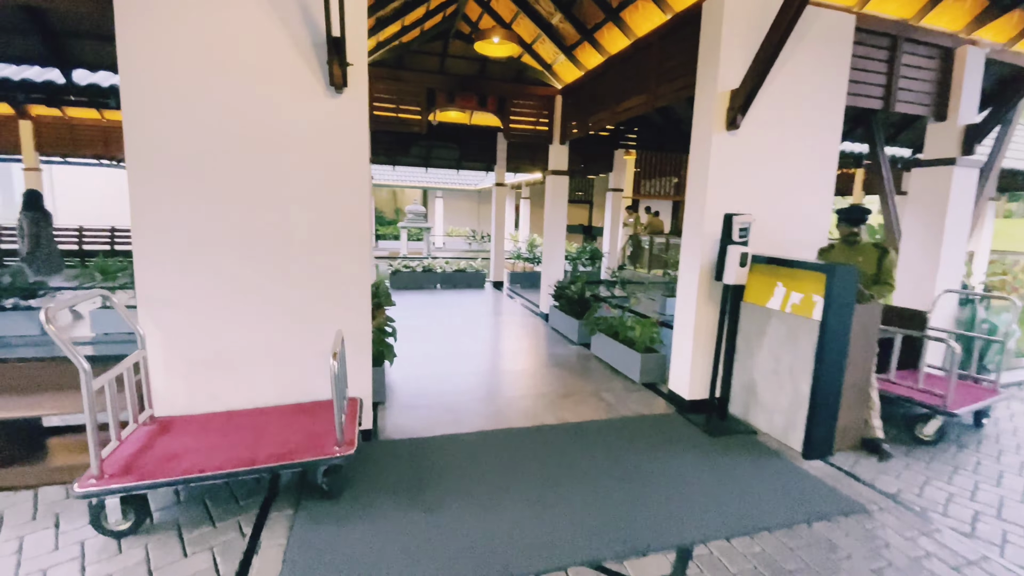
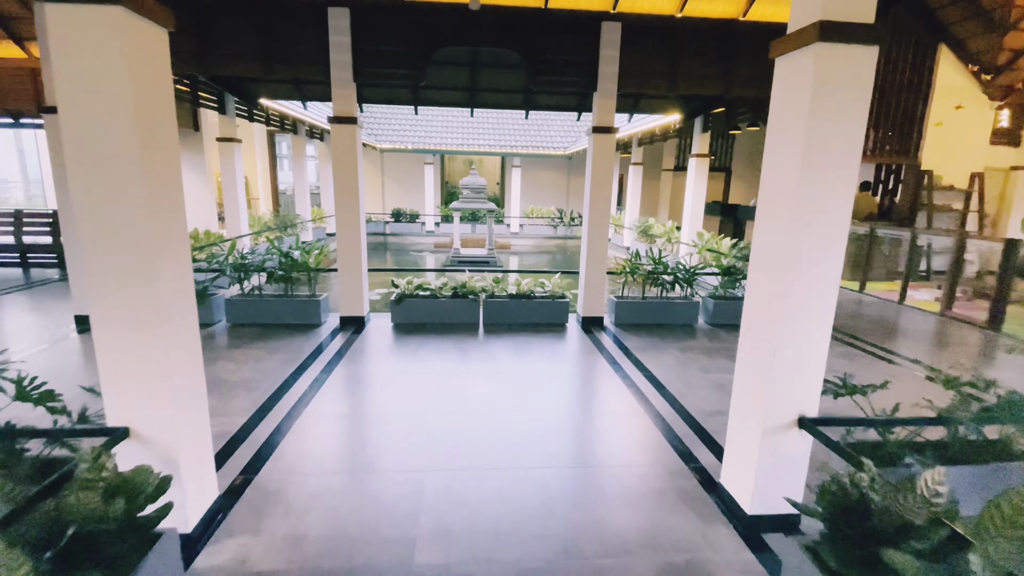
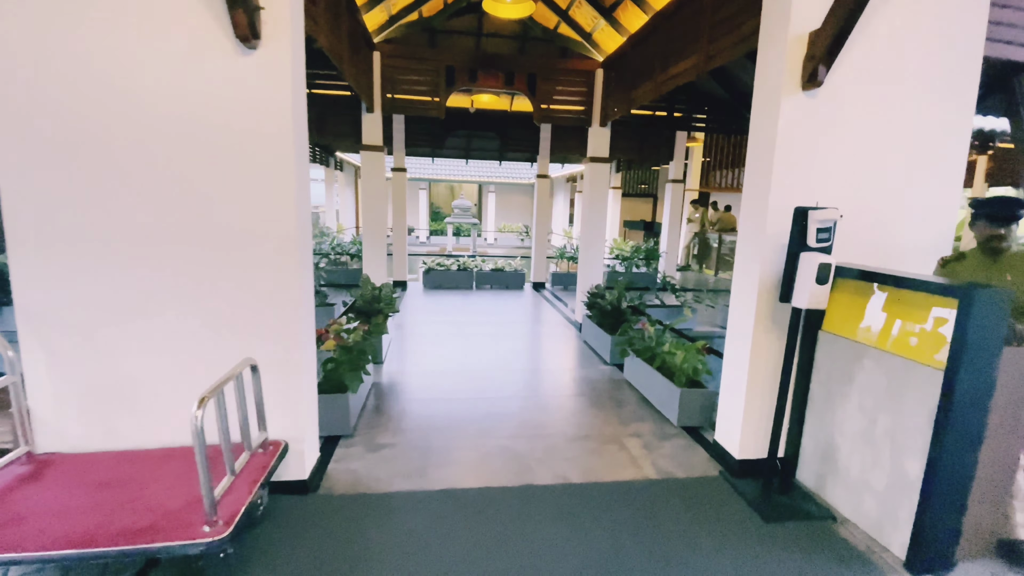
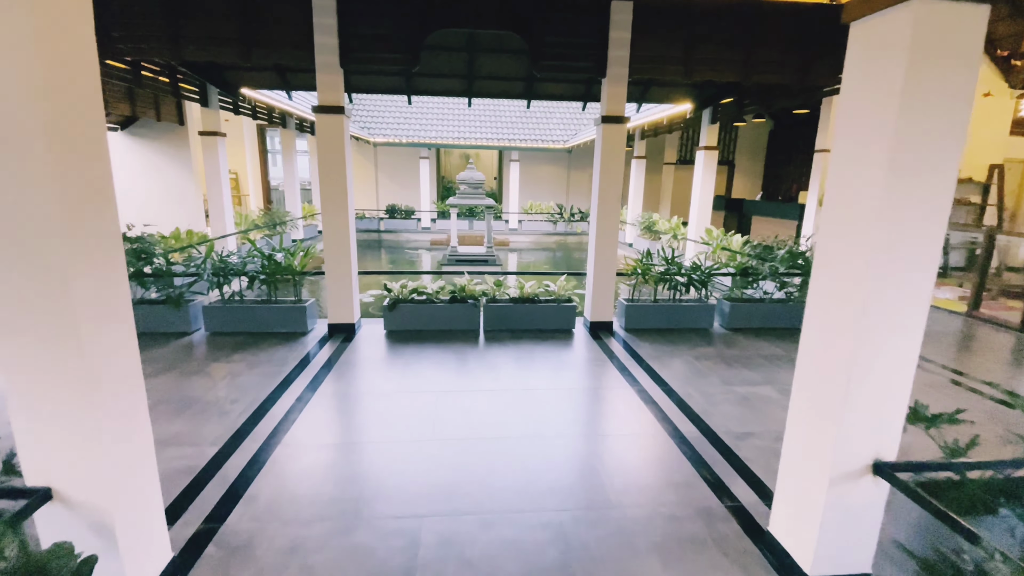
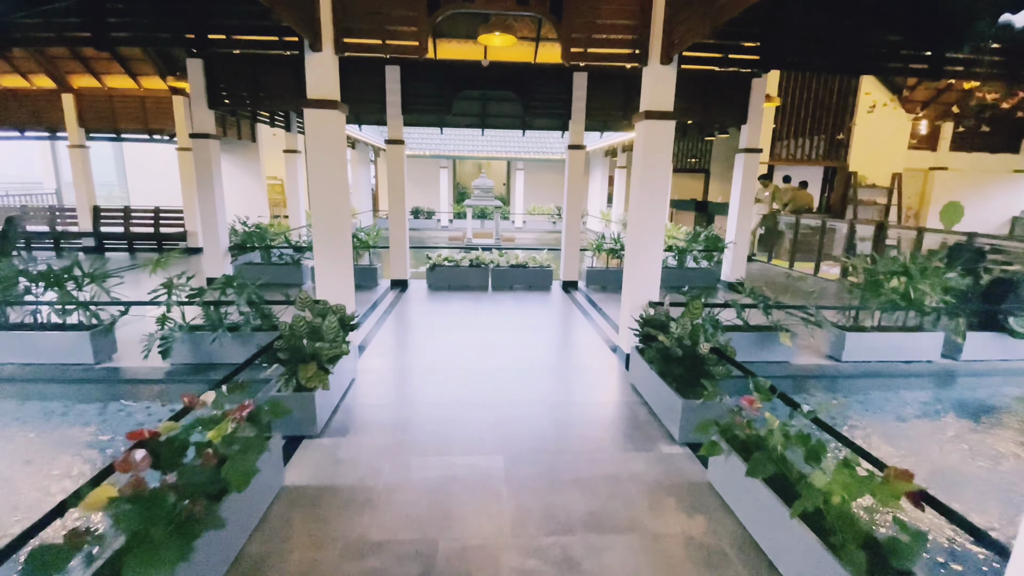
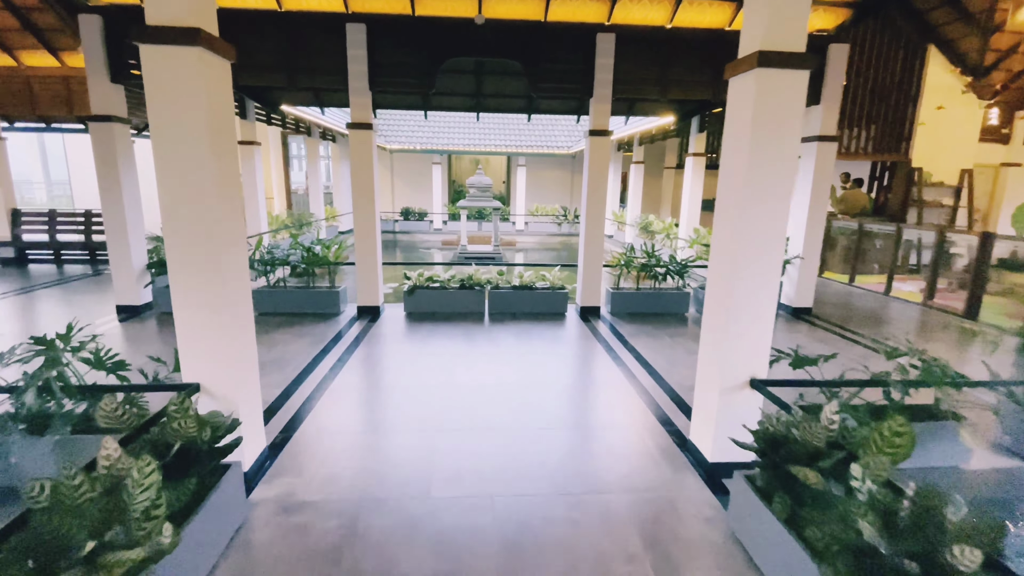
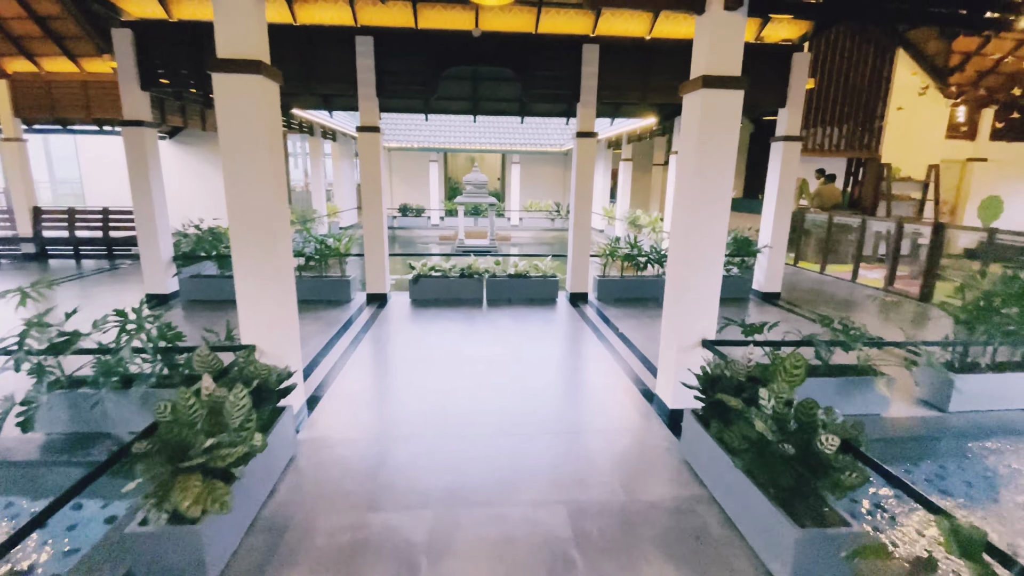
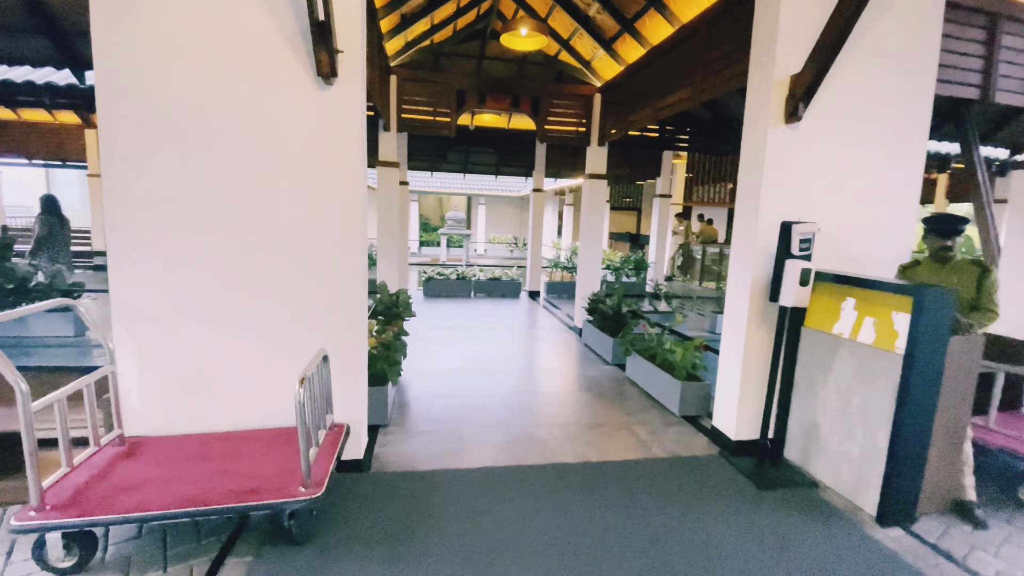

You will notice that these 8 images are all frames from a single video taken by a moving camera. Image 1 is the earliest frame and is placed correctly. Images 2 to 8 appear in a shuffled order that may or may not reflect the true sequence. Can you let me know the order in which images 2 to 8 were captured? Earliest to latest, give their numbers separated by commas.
8, 3, 5, 7, 6, 2, 4
